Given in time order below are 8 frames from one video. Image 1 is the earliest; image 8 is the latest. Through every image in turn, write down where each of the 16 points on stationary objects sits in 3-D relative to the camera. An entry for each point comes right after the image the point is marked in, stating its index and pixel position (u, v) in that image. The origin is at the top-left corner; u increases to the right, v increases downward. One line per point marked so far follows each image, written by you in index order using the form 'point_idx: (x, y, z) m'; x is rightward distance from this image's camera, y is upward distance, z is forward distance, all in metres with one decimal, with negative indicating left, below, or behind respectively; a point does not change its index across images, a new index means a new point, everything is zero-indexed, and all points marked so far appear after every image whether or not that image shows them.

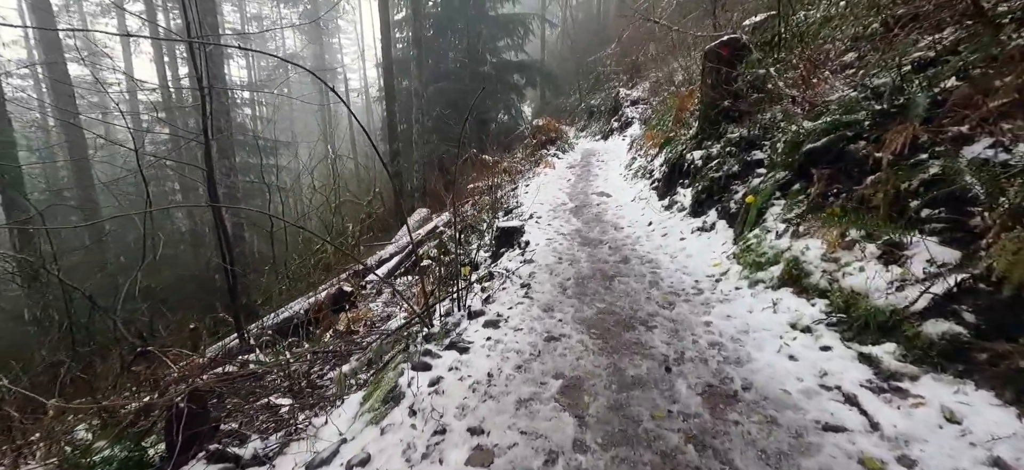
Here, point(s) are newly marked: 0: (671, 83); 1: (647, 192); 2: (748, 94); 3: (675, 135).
0: (+4.0, +3.7, +11.4) m
1: (+1.7, +0.5, +5.9) m
2: (+2.3, +1.3, +4.4) m
3: (+2.2, +1.3, +6.3) m
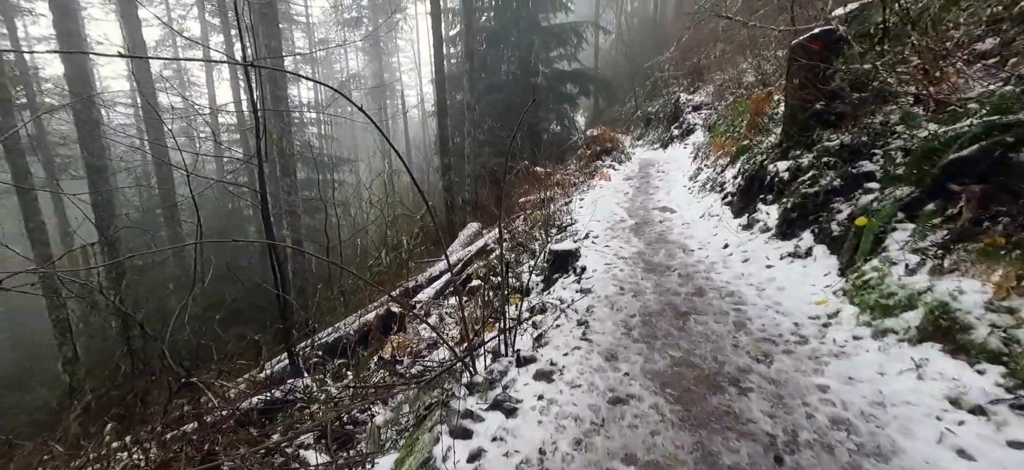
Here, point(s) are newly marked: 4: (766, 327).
0: (+5.3, +3.4, +10.5) m
1: (+2.4, +0.3, +5.3) m
2: (+2.7, +1.1, +3.7) m
3: (+2.9, +1.1, +5.6) m
4: (+1.5, -0.5, +2.7) m
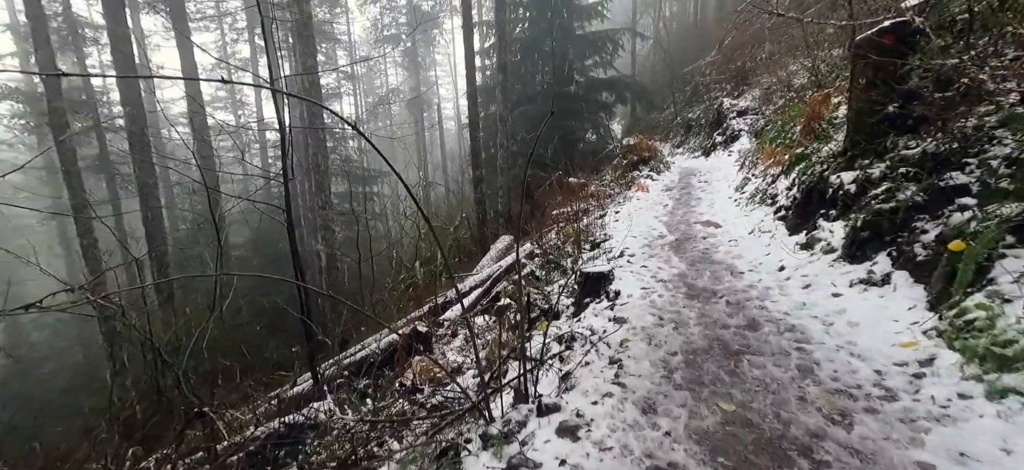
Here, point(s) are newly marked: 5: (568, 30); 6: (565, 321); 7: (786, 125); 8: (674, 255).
0: (+6.0, +3.1, +9.9) m
1: (+2.7, +0.1, +4.8) m
2: (+2.9, +1.0, +3.2) m
3: (+3.2, +0.9, +5.1) m
4: (+1.6, -0.7, +2.2) m
5: (+1.9, +6.6, +14.7) m
6: (+0.4, -0.7, +3.7) m
7: (+4.5, +1.8, +7.6) m
8: (+1.6, -0.2, +4.5) m
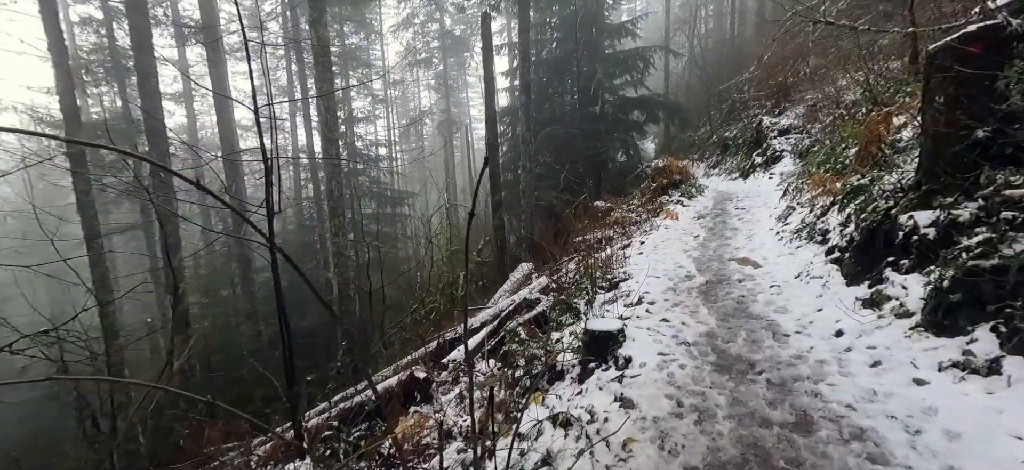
0: (+6.4, +2.5, +9.0) m
1: (+2.7, -0.3, +4.0) m
2: (+2.8, +0.6, +2.5) m
3: (+3.3, +0.5, +4.3) m
4: (+1.4, -0.9, +1.5) m
5: (+2.7, +5.8, +14.2) m
6: (+0.4, -1.0, +3.1) m
7: (+4.7, +1.3, +6.8) m
8: (+1.6, -0.6, +3.8) m
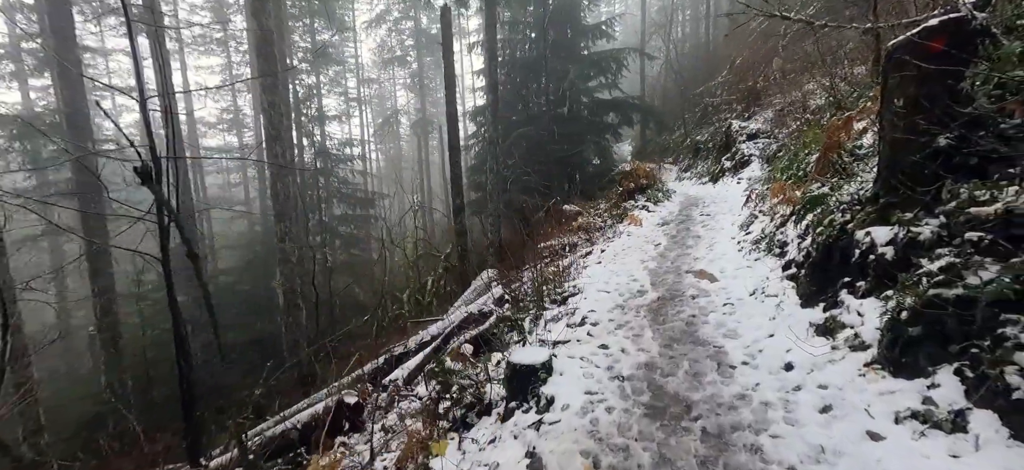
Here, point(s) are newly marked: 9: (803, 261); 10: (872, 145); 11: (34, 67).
0: (+5.6, +2.4, +8.8) m
1: (+2.1, -0.4, +3.7) m
2: (+2.3, +0.5, +2.2) m
3: (+2.7, +0.4, +4.0) m
4: (+0.9, -1.1, +1.1) m
5: (+1.7, +5.6, +13.9) m
6: (-0.2, -1.1, +2.7) m
7: (+4.1, +1.2, +6.5) m
8: (+1.0, -0.7, +3.5) m
9: (+2.3, -0.2, +3.6) m
10: (+3.1, +0.8, +4.0) m
11: (-11.5, +4.0, +11.0) m
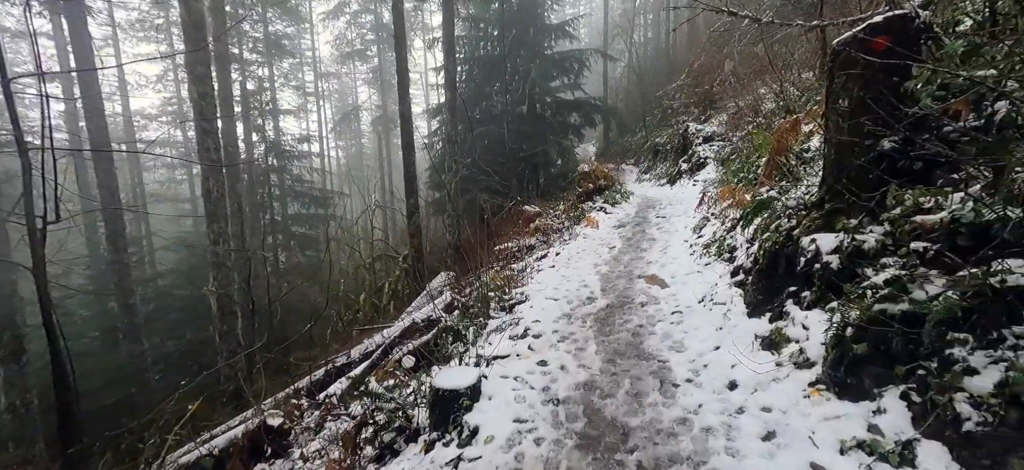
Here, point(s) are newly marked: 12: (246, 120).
0: (+4.8, +2.3, +8.9) m
1: (+1.7, -0.4, +3.6) m
2: (+2.0, +0.5, +2.1) m
3: (+2.2, +0.3, +4.0) m
4: (+0.7, -1.1, +0.9) m
5: (+0.5, +5.6, +13.7) m
6: (-0.6, -1.2, +2.4) m
7: (+3.4, +1.1, +6.5) m
8: (+0.6, -0.7, +3.3) m
9: (+1.8, -0.2, +3.5) m
10: (+2.6, +0.7, +3.9) m
11: (-12.4, +4.0, +9.9) m
12: (-9.9, +4.3, +17.2) m
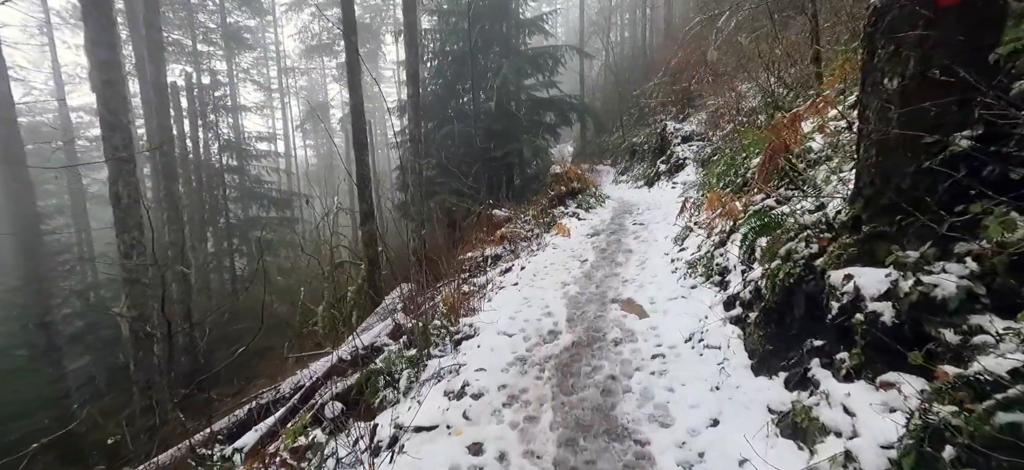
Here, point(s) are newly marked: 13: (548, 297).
0: (+4.1, +2.2, +8.3) m
1: (+1.3, -0.6, +2.8) m
2: (+1.6, +0.3, +1.3) m
3: (+1.8, +0.2, +3.2) m
4: (+0.4, -1.2, +0.1) m
5: (-0.4, +5.5, +12.8) m
6: (-0.9, -1.3, +1.6) m
7: (+2.9, +1.0, +5.8) m
8: (+0.2, -0.9, +2.5) m
9: (+1.4, -0.4, +2.7) m
10: (+2.2, +0.6, +3.2) m
11: (-13.1, +3.7, +8.5) m
12: (-10.9, +4.1, +15.9) m
13: (+0.3, -0.6, +4.4) m
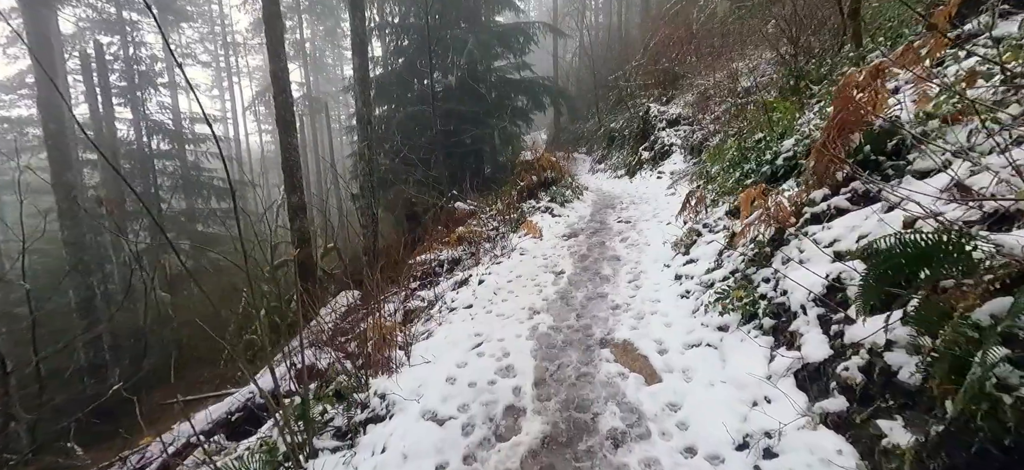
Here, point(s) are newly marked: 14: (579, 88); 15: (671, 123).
0: (+3.5, +2.2, +7.1) m
1: (+1.0, -0.7, +1.5) m
2: (+1.4, +0.2, 0.0) m
3: (+1.5, +0.1, +1.9) m
4: (+0.3, -1.4, -1.2) m
5: (-1.2, +5.6, +11.3) m
6: (-1.1, -1.5, +0.2) m
7: (+2.4, +0.9, +4.6) m
8: (0.0, -1.0, +1.1) m
9: (+1.1, -0.5, +1.4) m
10: (+1.9, +0.5, +1.9) m
11: (-13.7, +3.7, +6.3) m
12: (-11.9, +4.2, +13.8) m
13: (0.0, -0.7, +3.1) m
14: (+2.7, +6.3, +19.6) m
15: (+3.4, +2.4, +9.6) m
